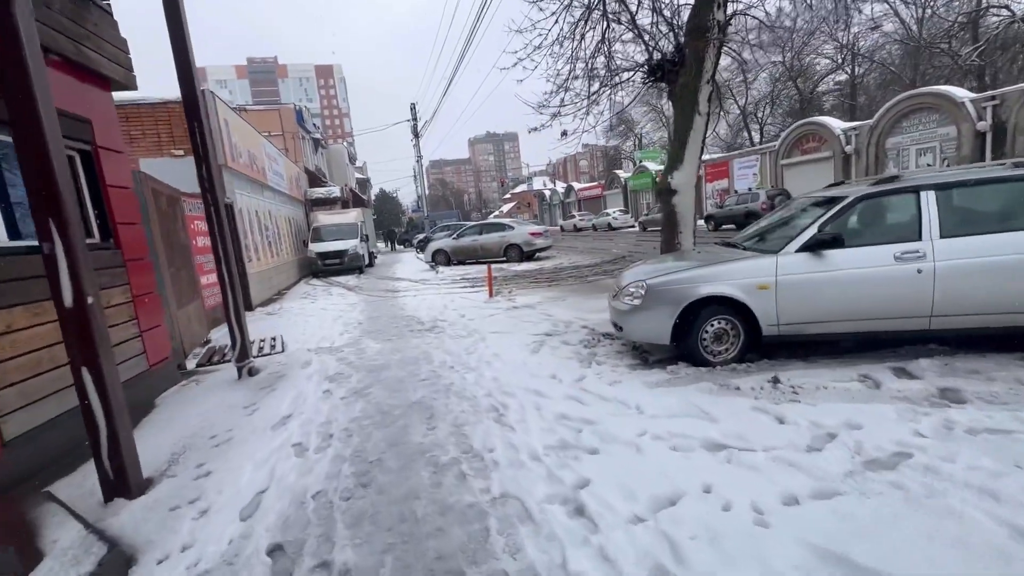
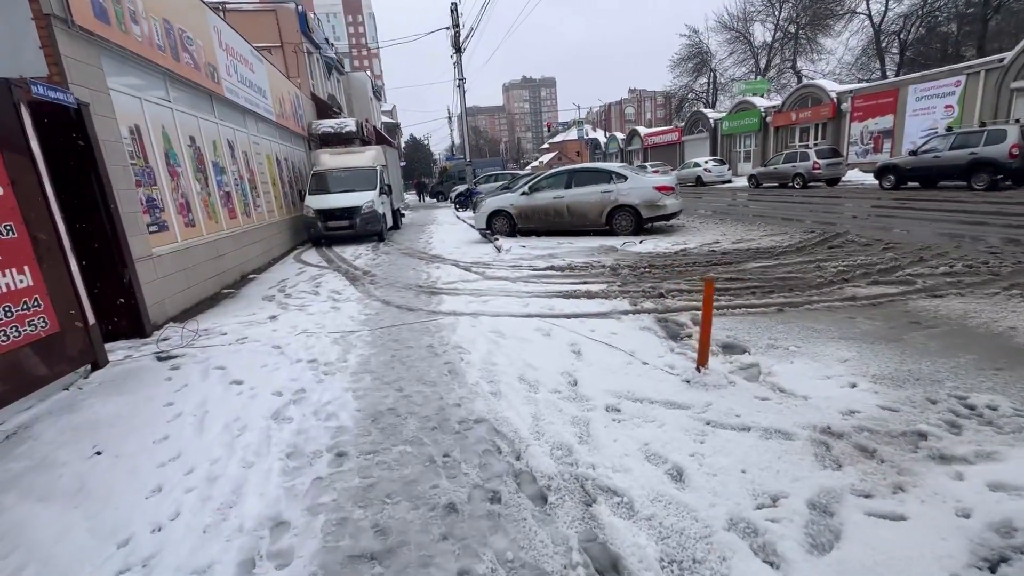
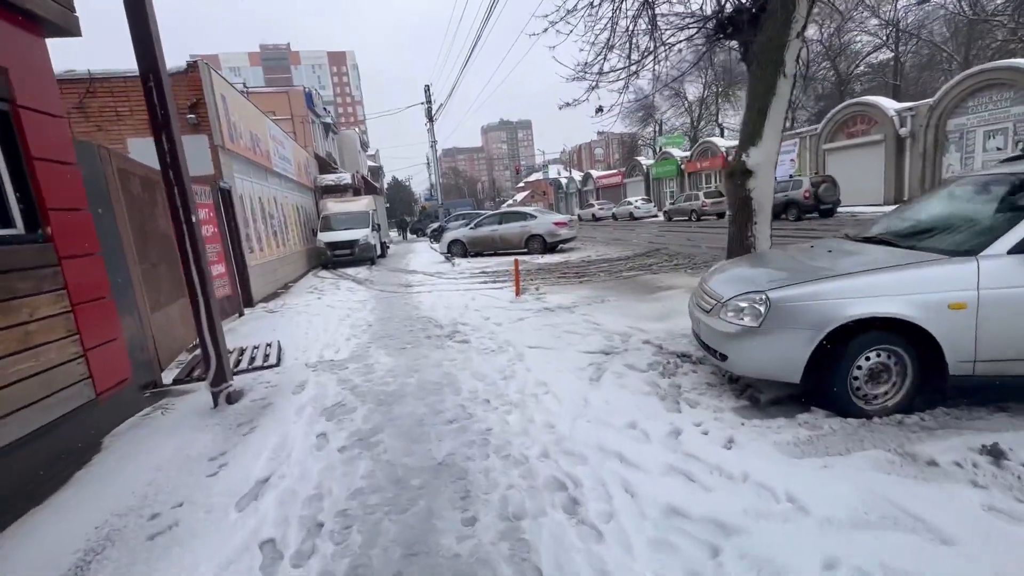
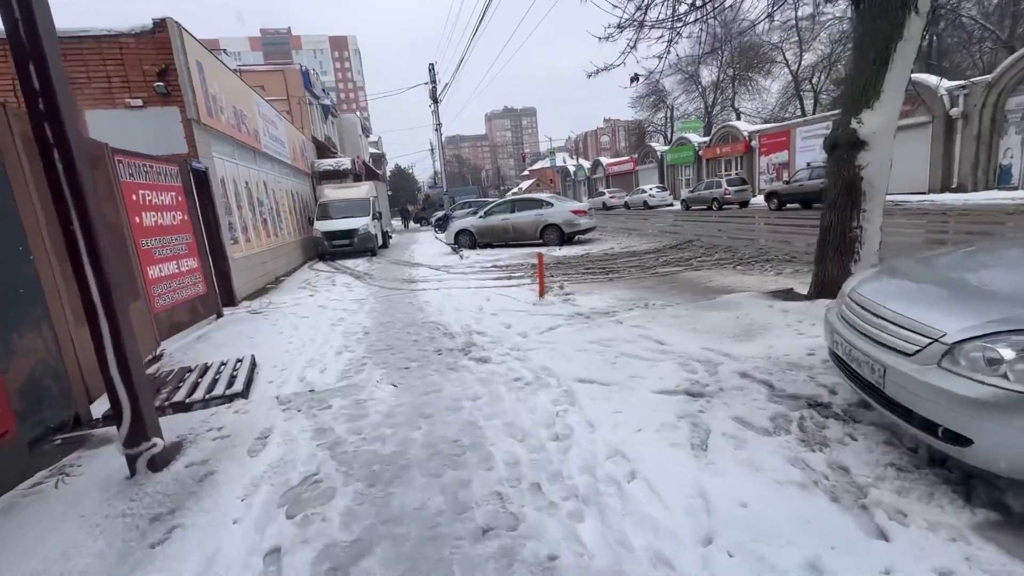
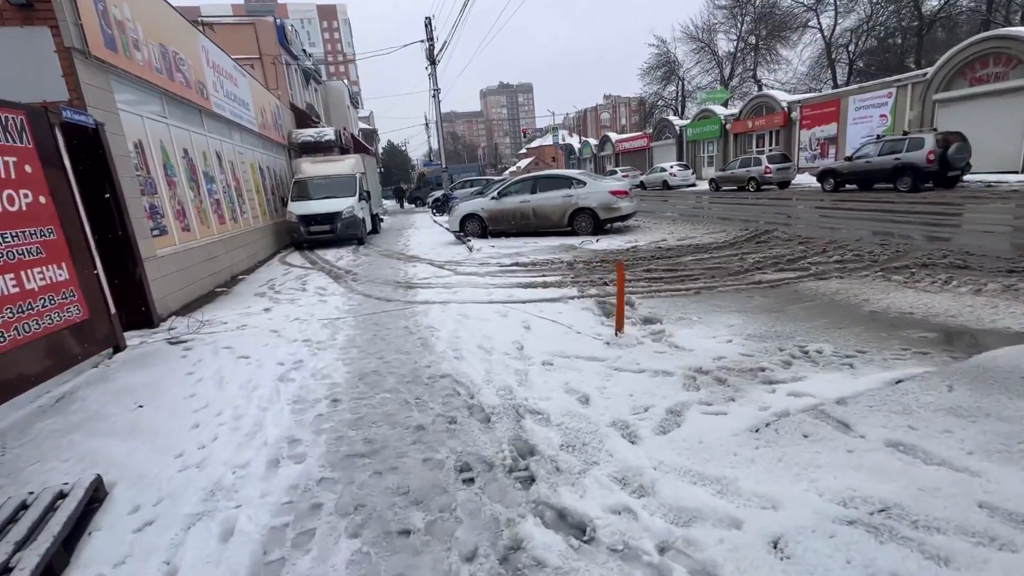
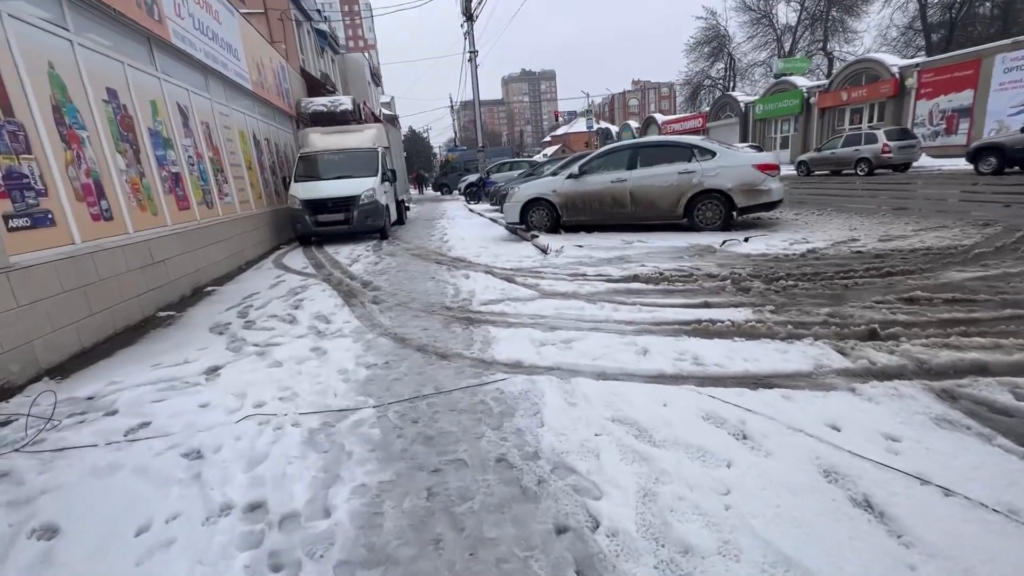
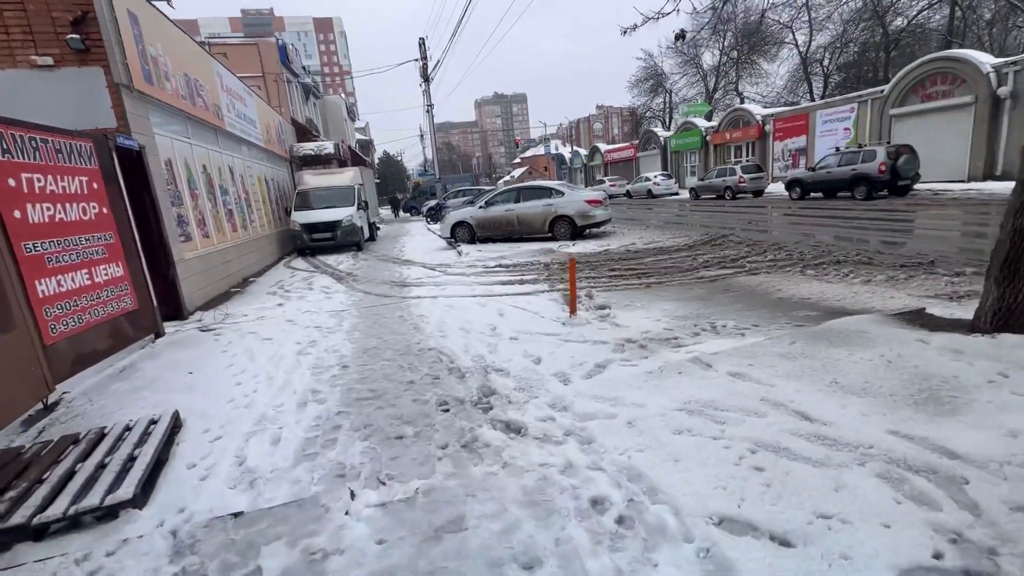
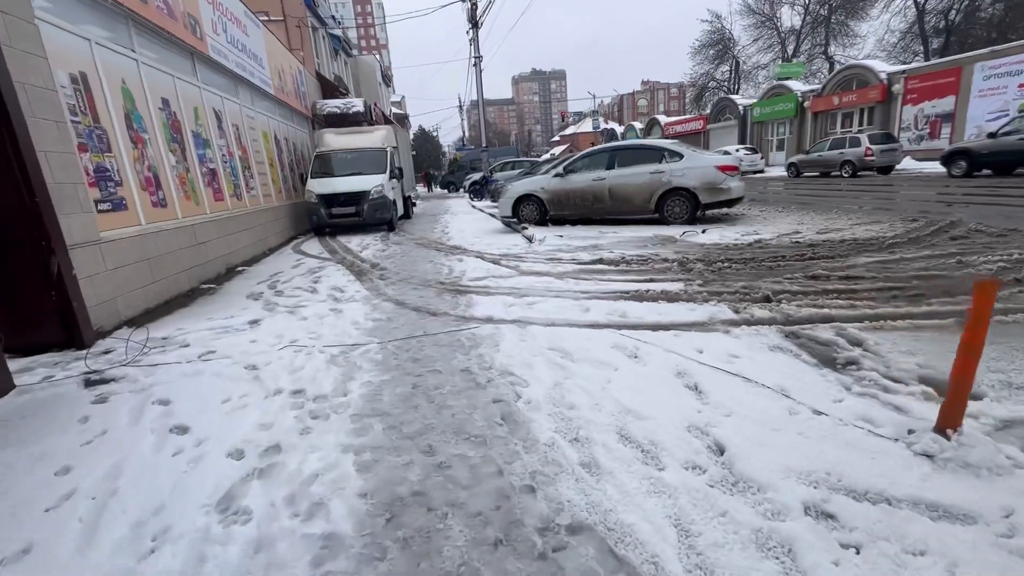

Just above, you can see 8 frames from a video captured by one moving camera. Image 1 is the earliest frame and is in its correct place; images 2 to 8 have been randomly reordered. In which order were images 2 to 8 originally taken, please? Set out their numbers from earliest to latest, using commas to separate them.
3, 4, 7, 5, 2, 8, 6
